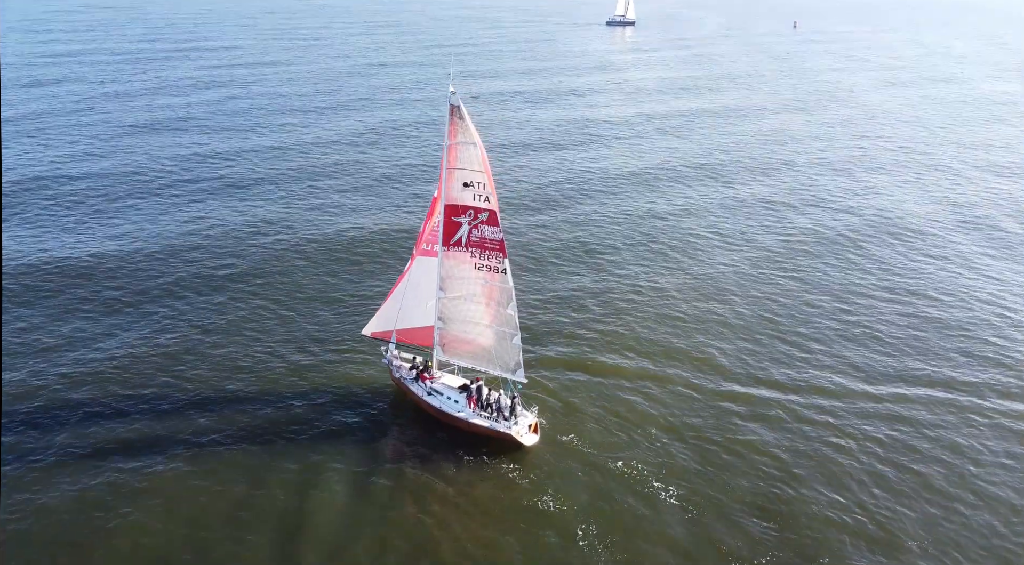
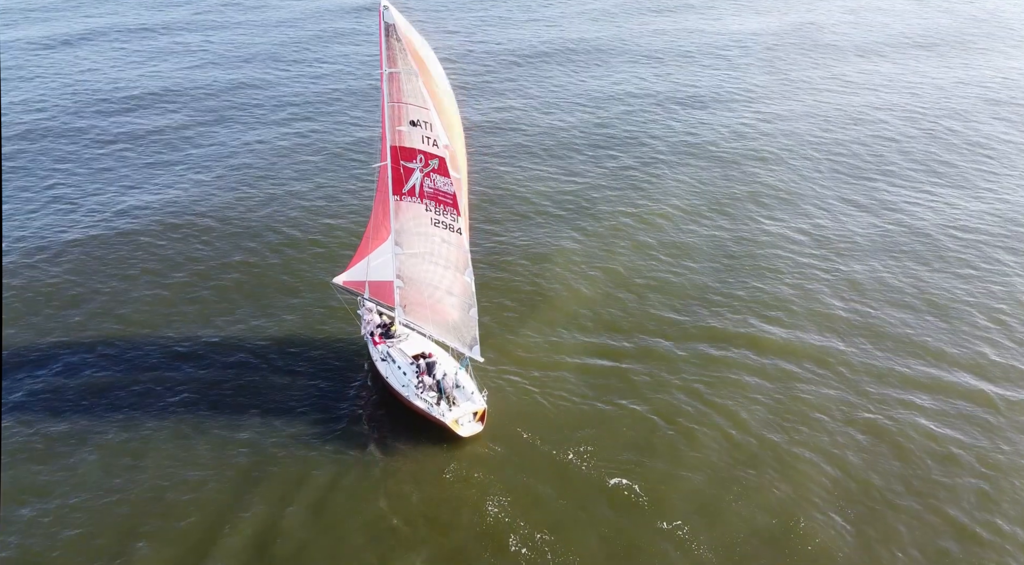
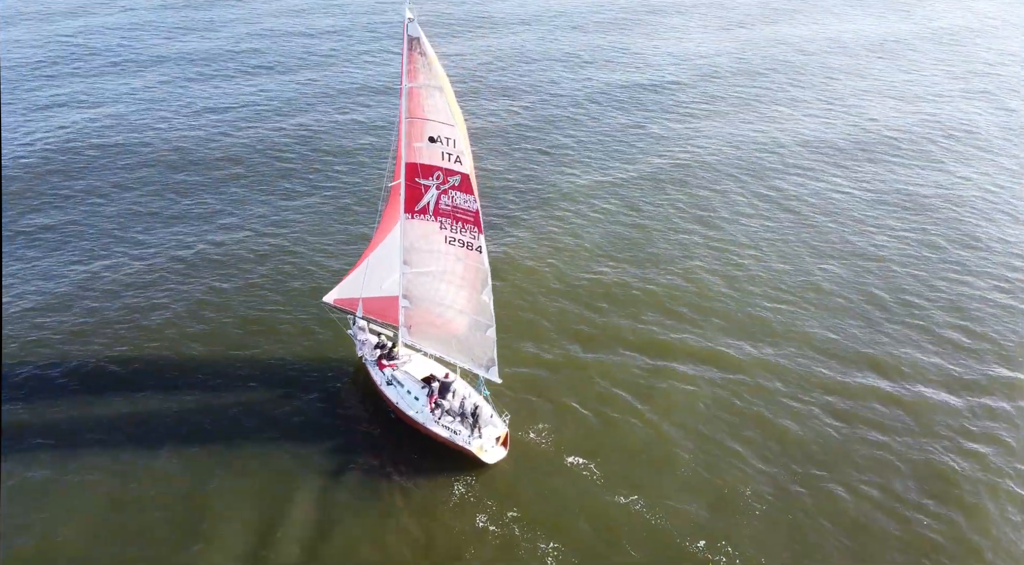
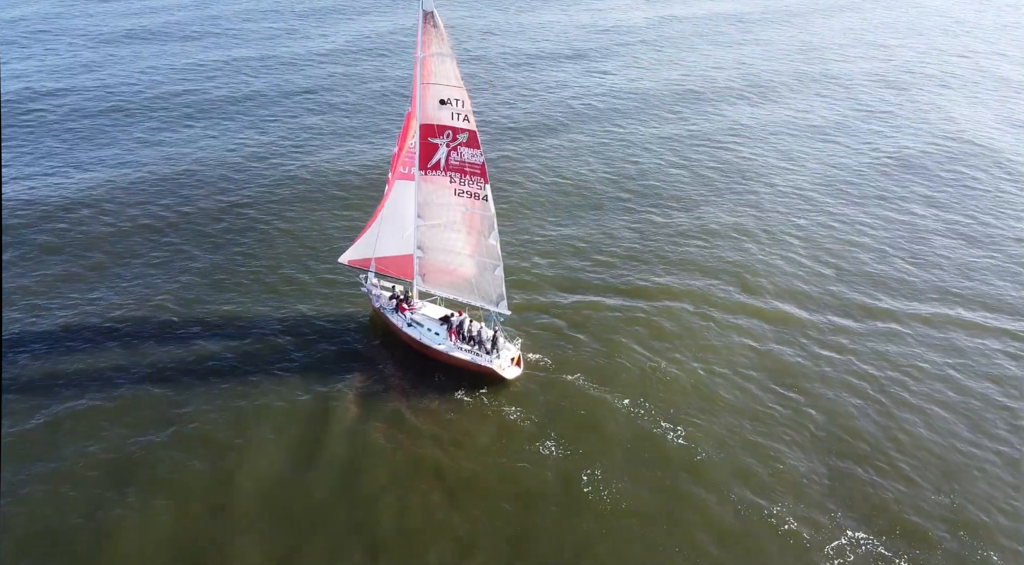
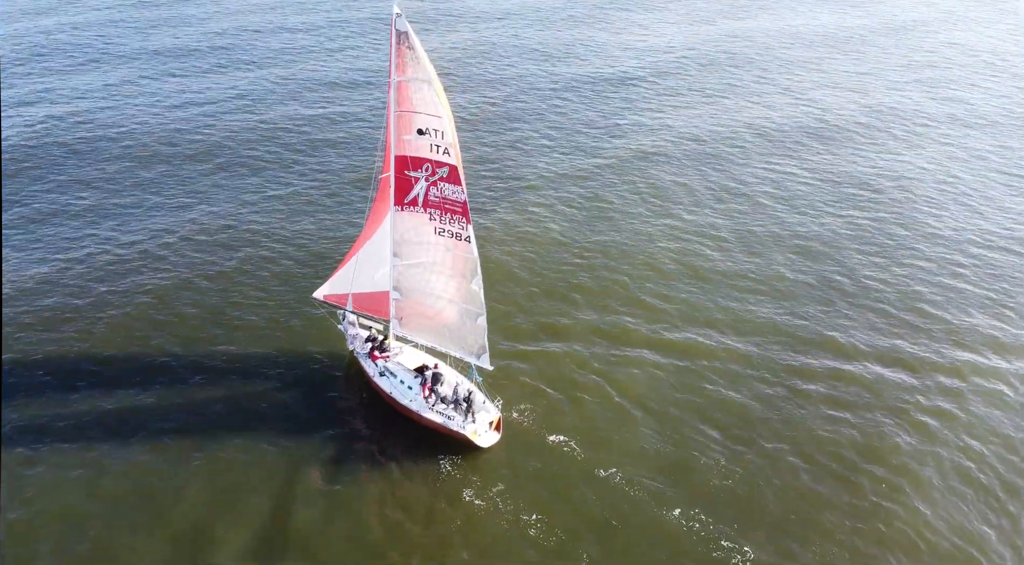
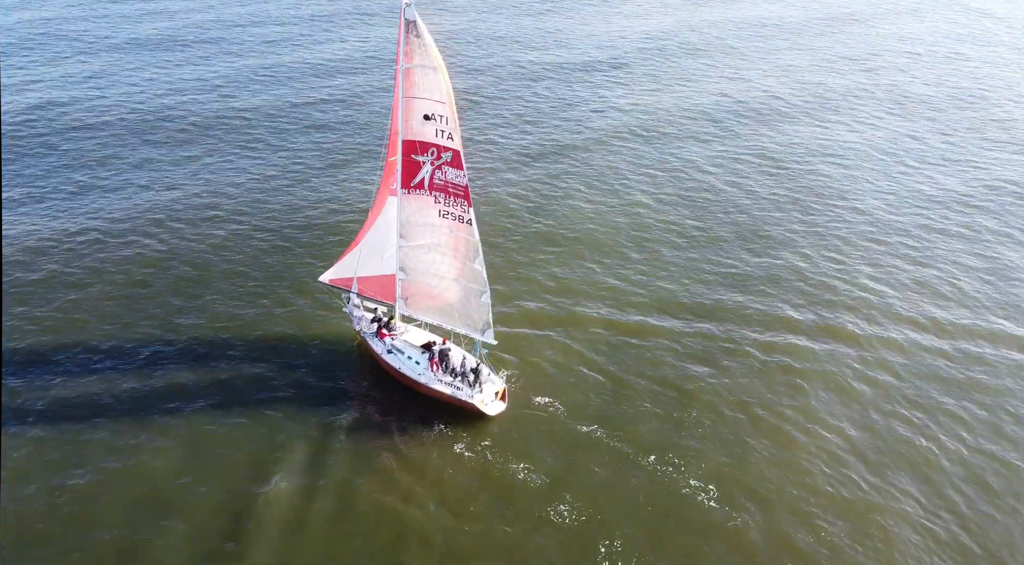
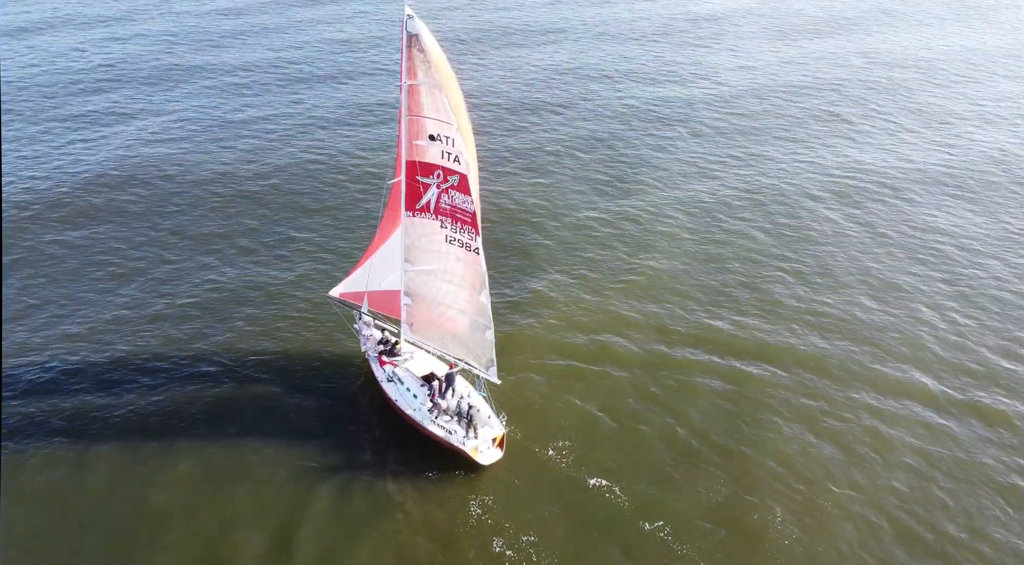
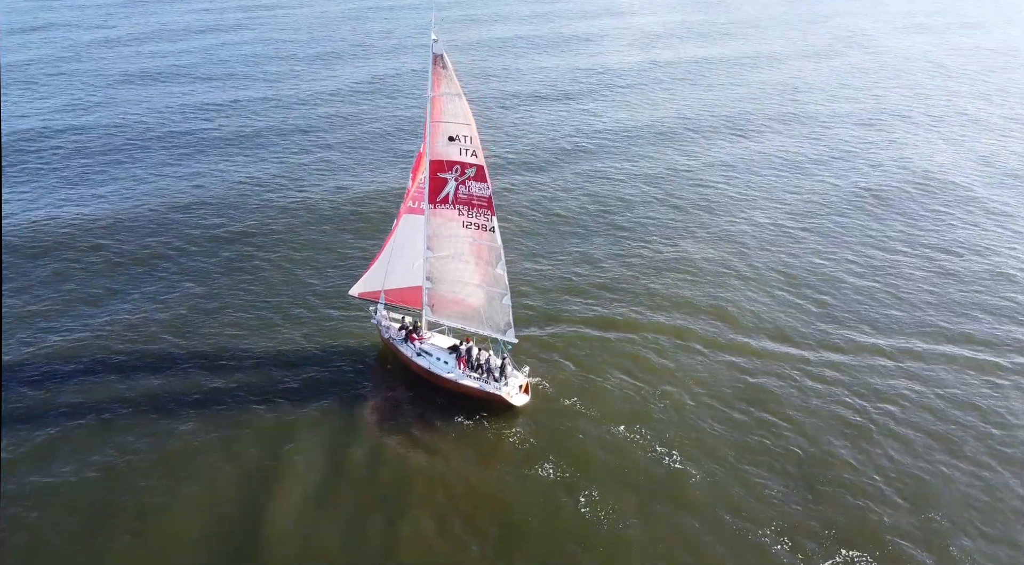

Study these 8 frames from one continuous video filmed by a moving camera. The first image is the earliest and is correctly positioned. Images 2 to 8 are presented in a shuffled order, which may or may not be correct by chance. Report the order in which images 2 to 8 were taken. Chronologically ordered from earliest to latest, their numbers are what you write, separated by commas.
8, 4, 6, 5, 3, 7, 2
